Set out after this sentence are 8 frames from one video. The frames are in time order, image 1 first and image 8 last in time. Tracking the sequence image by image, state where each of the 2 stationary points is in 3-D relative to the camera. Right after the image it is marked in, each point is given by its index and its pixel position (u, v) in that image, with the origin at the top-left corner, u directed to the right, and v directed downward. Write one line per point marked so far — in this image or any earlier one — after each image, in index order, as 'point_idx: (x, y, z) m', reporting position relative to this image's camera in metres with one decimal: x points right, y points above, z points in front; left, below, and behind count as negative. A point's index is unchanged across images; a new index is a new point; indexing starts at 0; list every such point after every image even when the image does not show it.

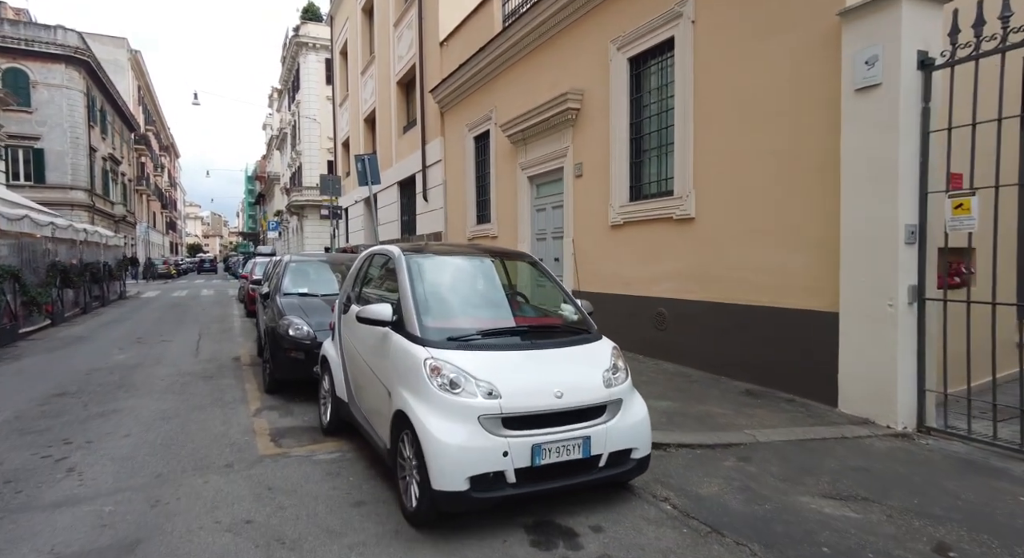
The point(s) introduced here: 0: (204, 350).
0: (-5.3, -1.3, +9.4) m
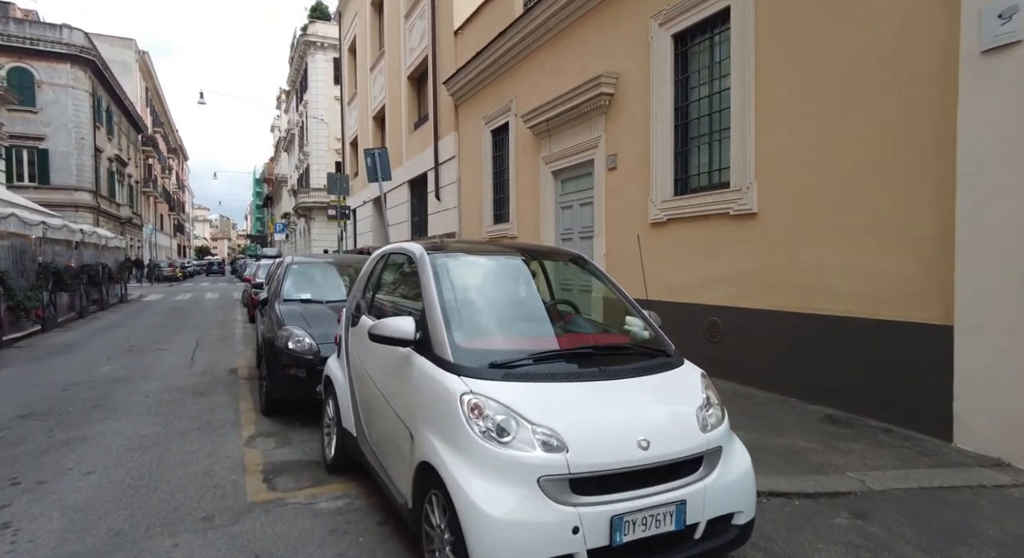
0: (-5.0, -1.3, +8.6) m
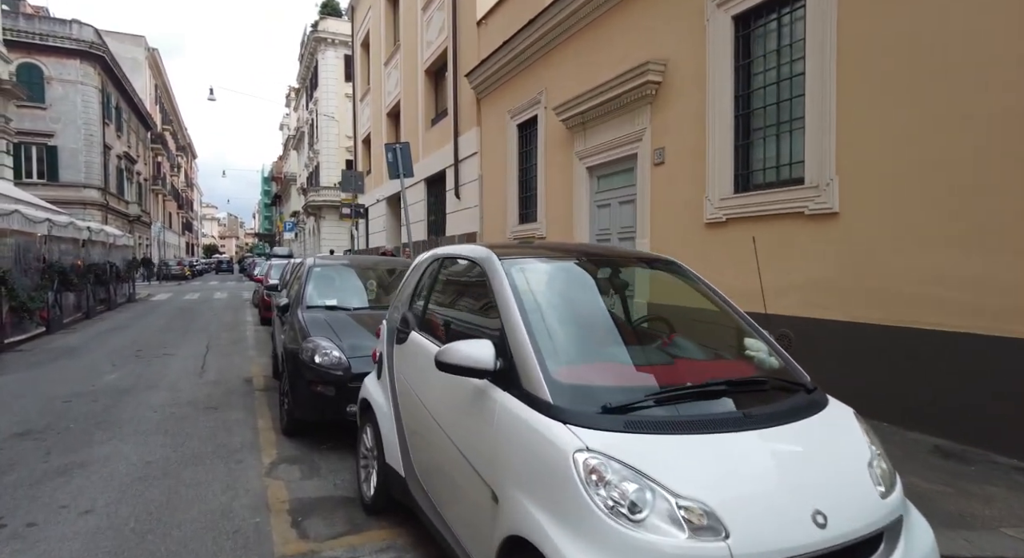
0: (-4.5, -1.3, +8.0) m
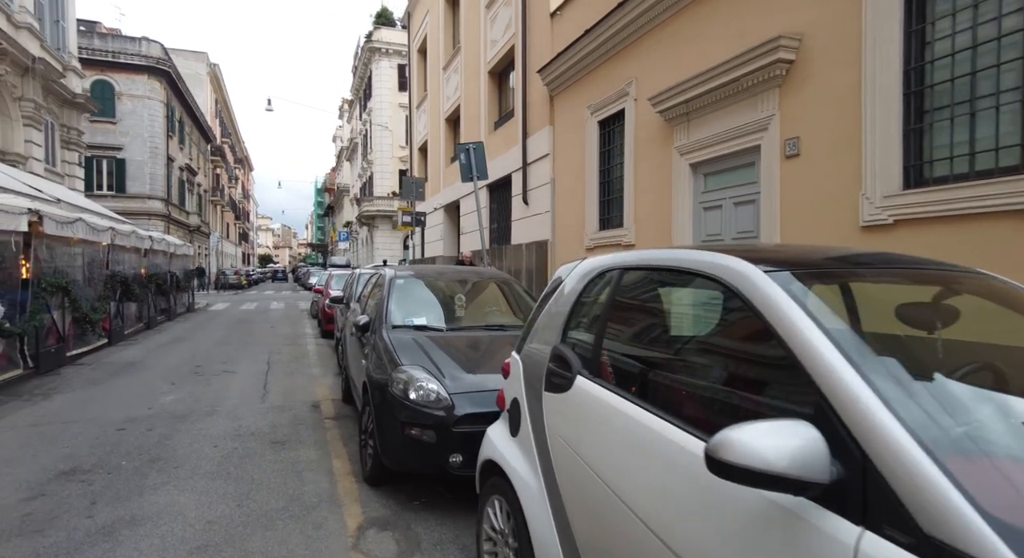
0: (-3.2, -1.5, +7.3) m
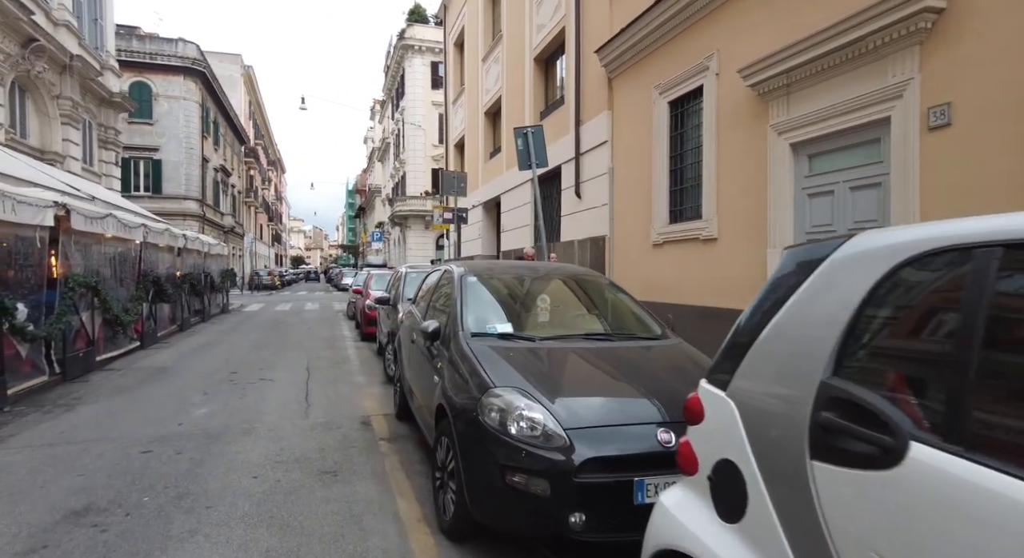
0: (-2.4, -1.5, +6.5) m
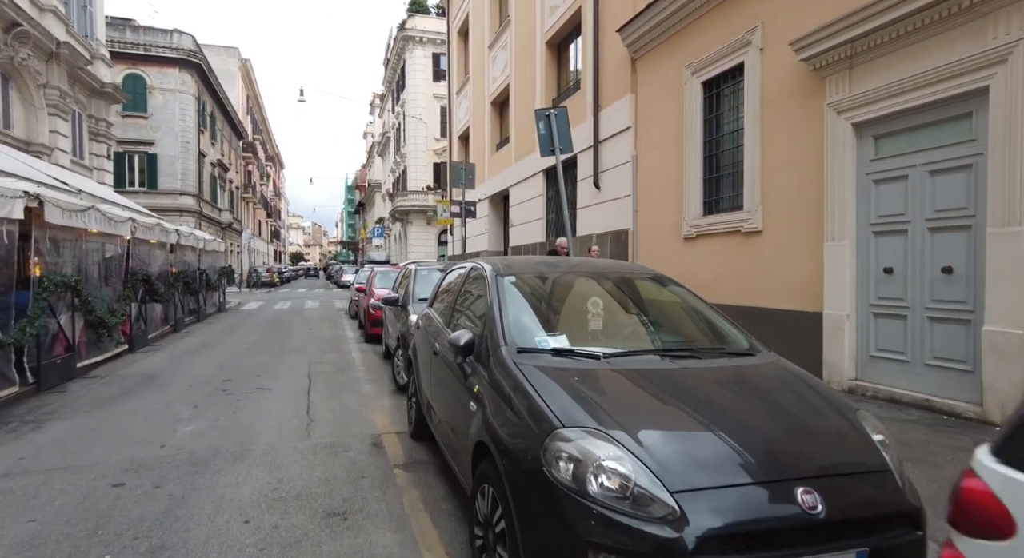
0: (-2.1, -1.5, +5.7) m
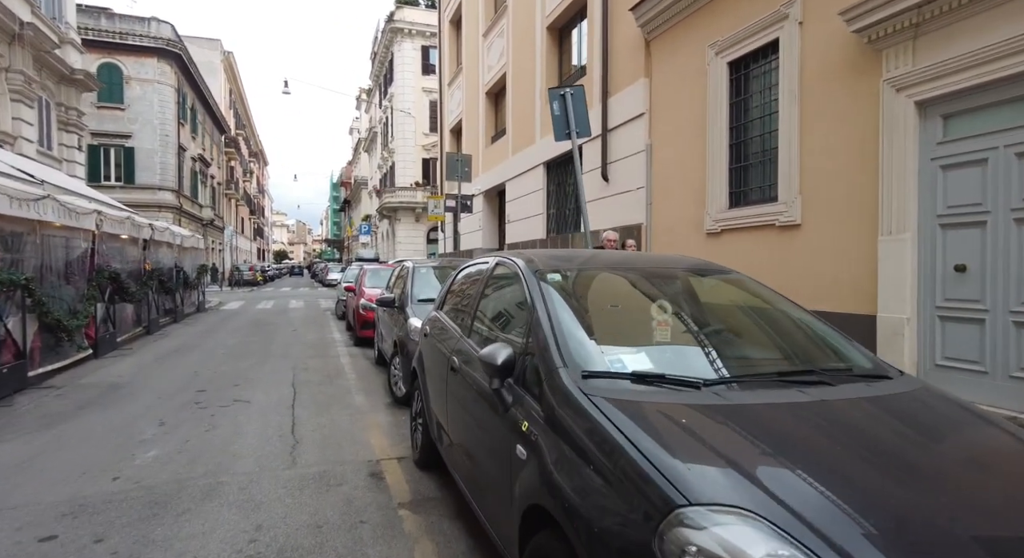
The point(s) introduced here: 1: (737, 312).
0: (-1.9, -1.5, +4.9) m
1: (+1.2, -0.2, +3.0) m
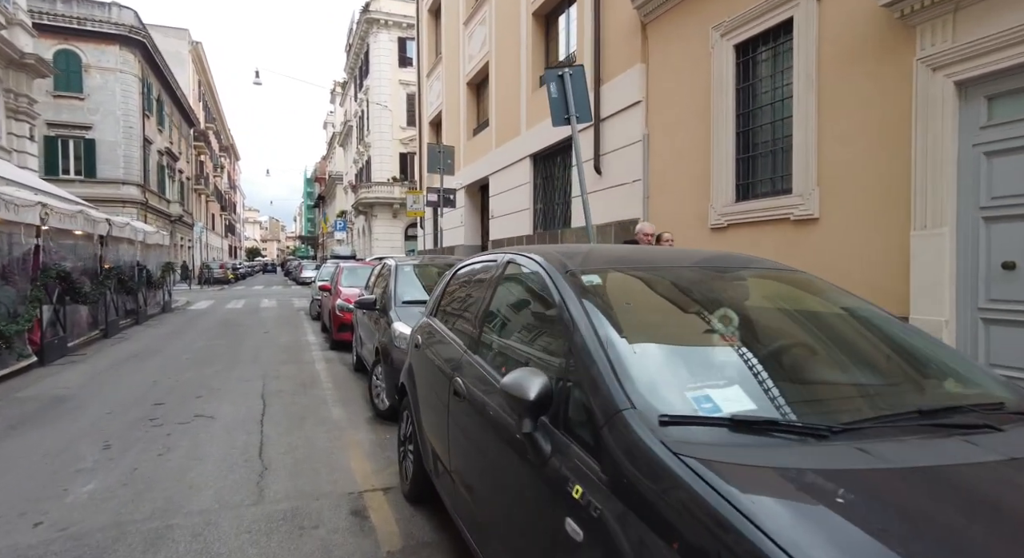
0: (-1.9, -1.5, +4.2) m
1: (+1.3, -0.2, +2.4) m
